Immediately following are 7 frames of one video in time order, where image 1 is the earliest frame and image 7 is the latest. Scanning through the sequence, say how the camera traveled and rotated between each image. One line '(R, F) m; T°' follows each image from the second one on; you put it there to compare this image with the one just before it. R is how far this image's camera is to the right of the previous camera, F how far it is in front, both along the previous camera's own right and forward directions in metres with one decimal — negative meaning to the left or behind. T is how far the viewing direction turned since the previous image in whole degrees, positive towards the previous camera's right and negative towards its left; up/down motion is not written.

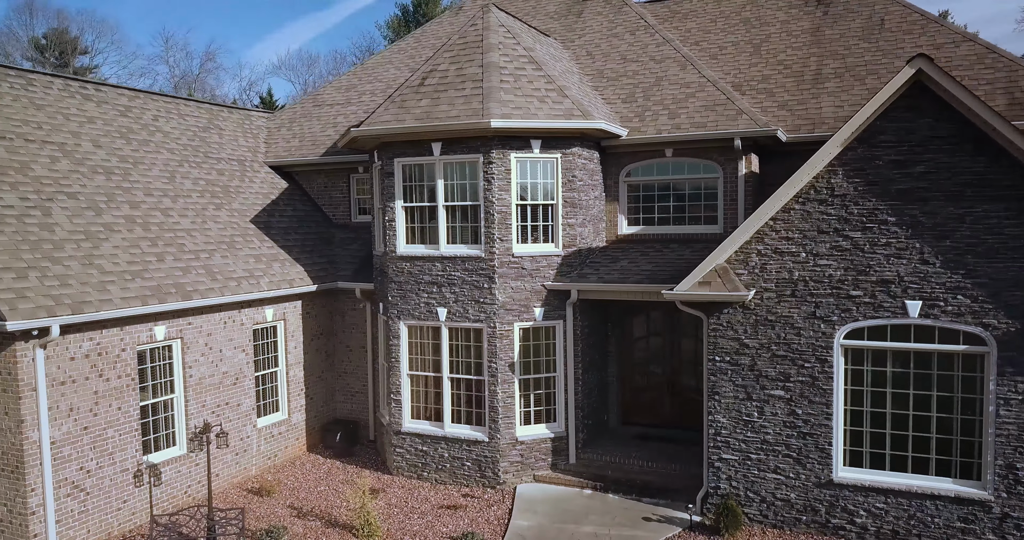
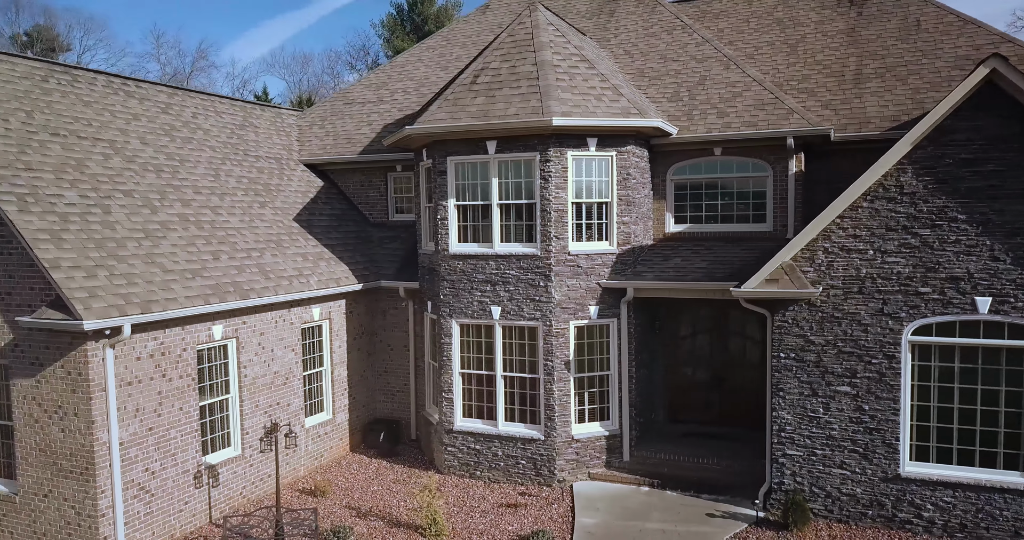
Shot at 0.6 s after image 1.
(-1.2, 0.0) m; +1°
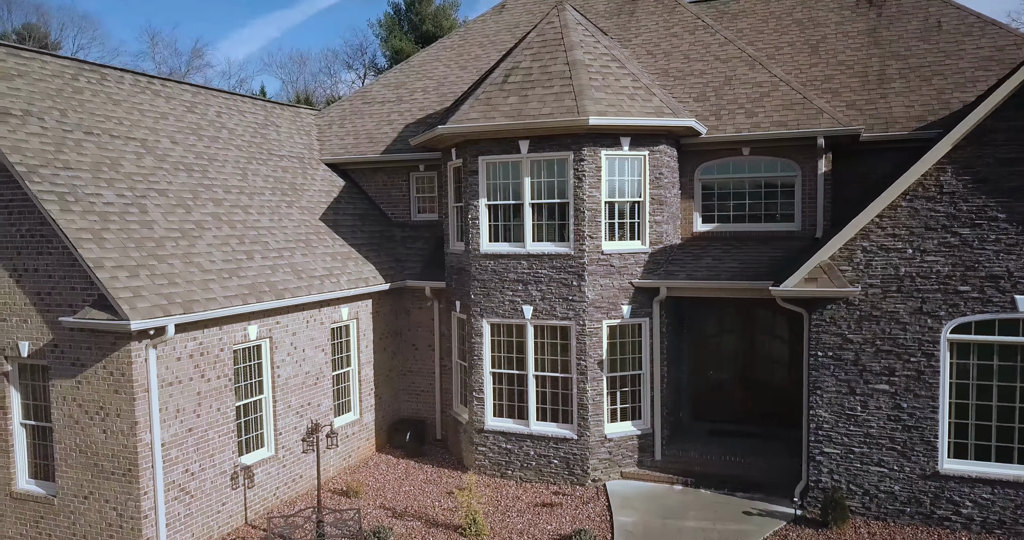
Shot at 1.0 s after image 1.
(-0.7, 0.0) m; +1°
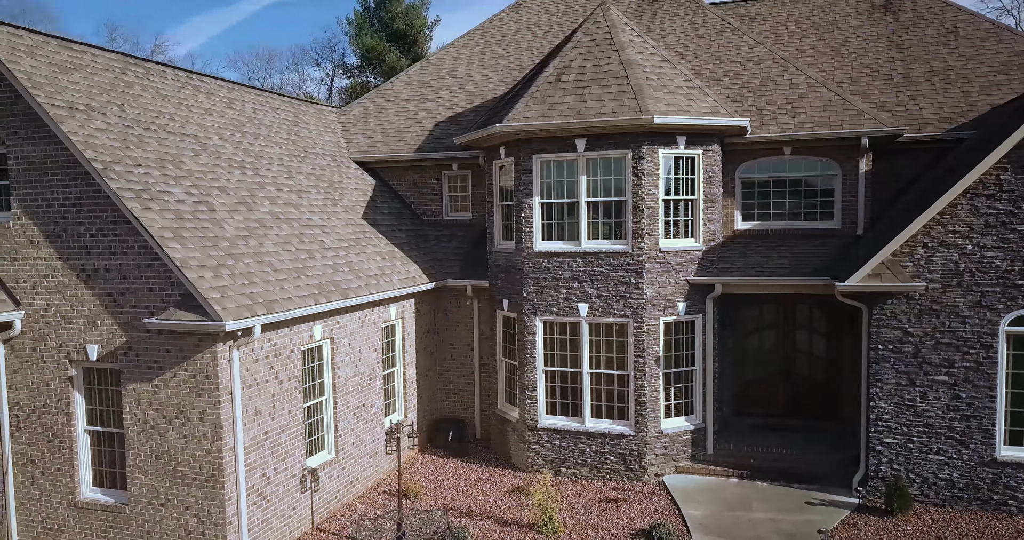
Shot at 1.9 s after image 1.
(-1.7, 0.0) m; +4°
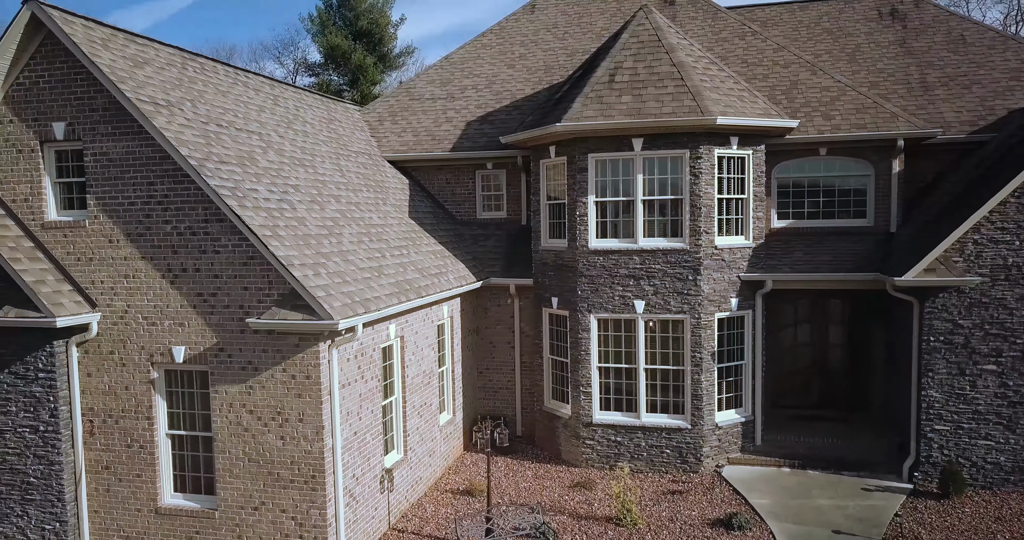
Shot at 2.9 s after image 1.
(-1.9, 0.0) m; +4°
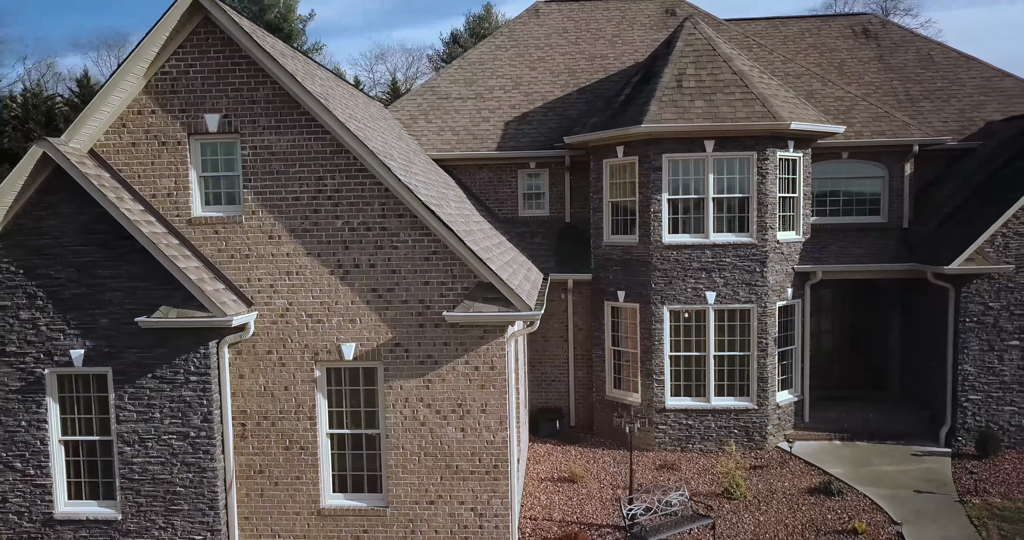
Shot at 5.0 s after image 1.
(-3.7, -0.1) m; +10°
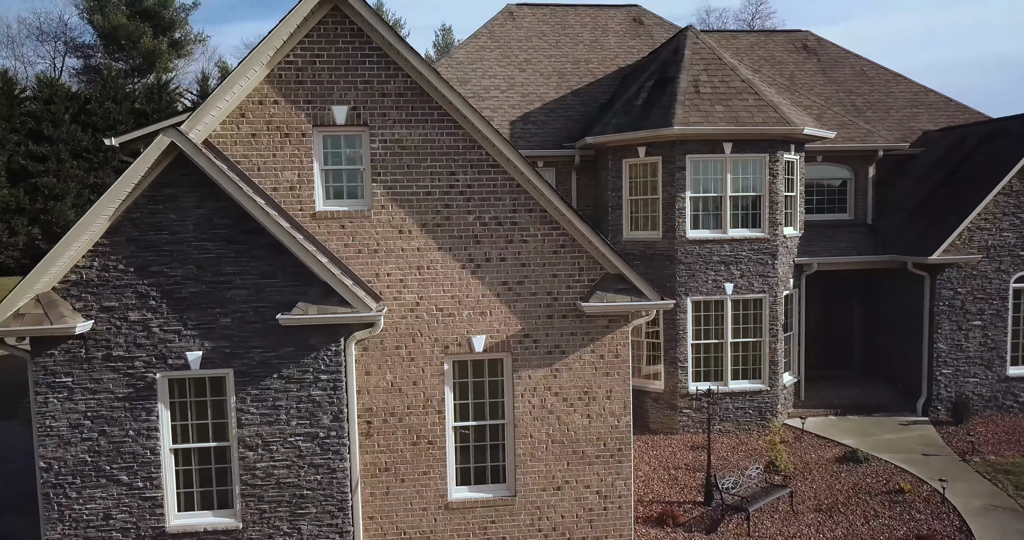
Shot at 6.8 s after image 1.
(-3.3, 0.0) m; +11°
